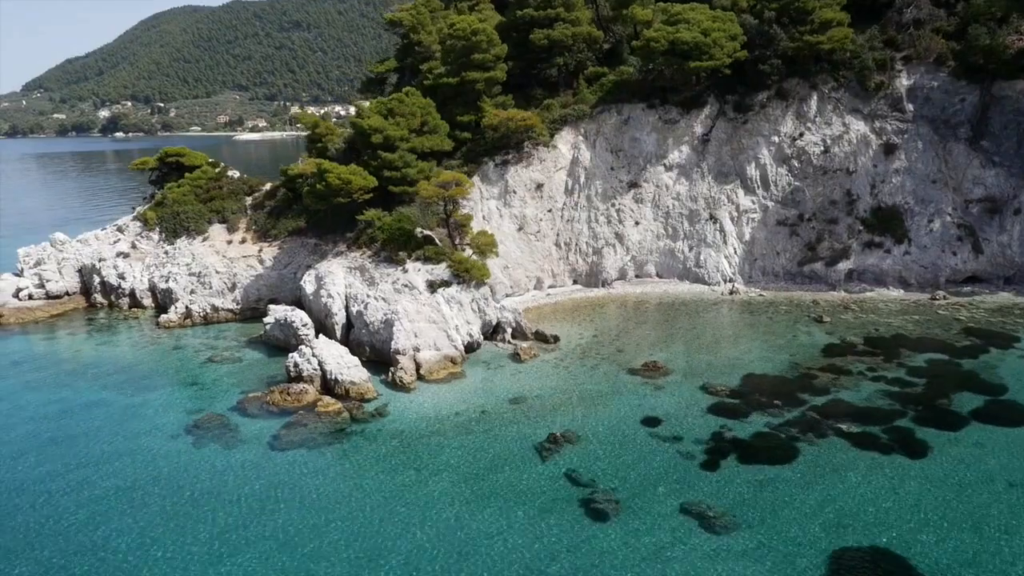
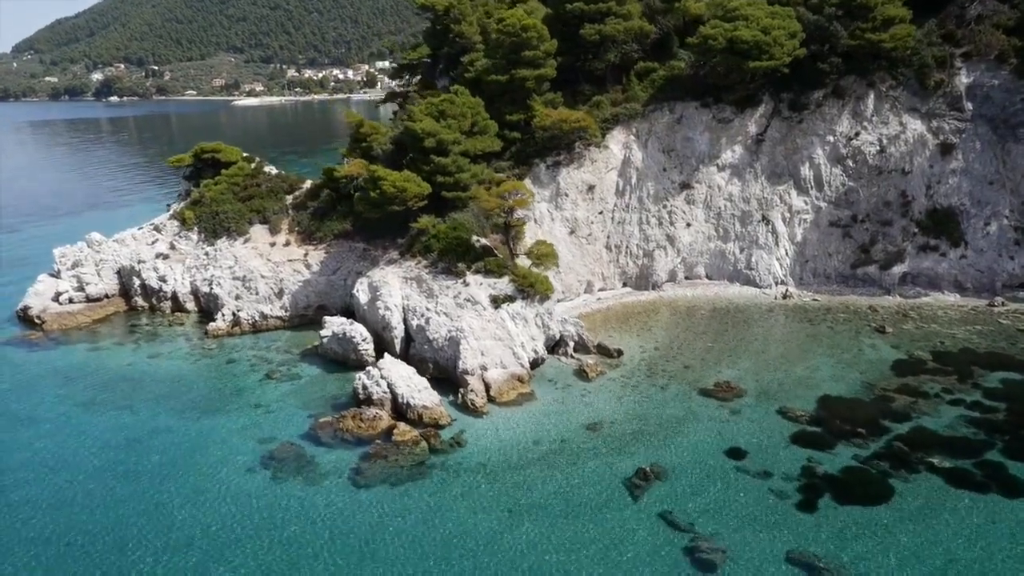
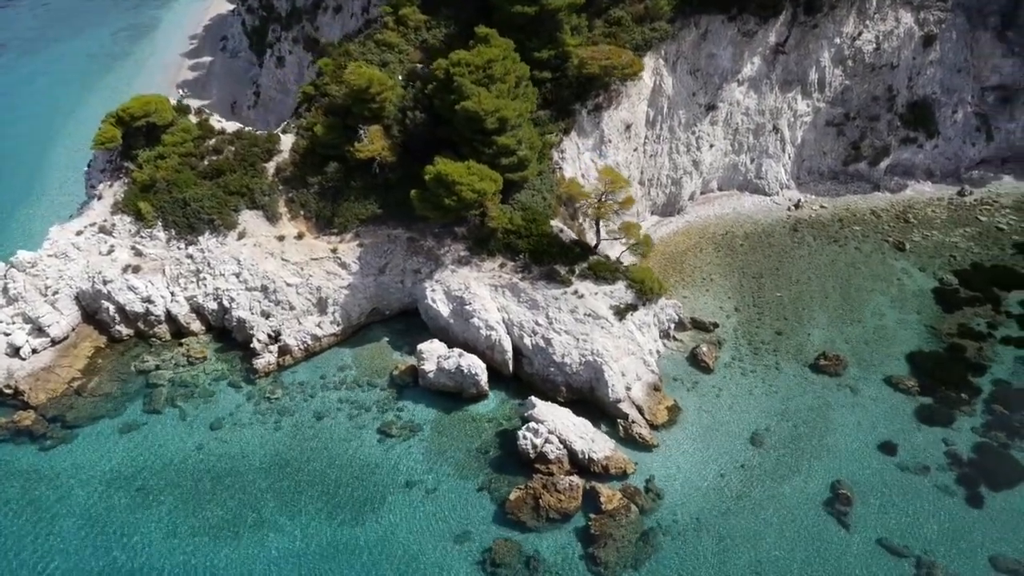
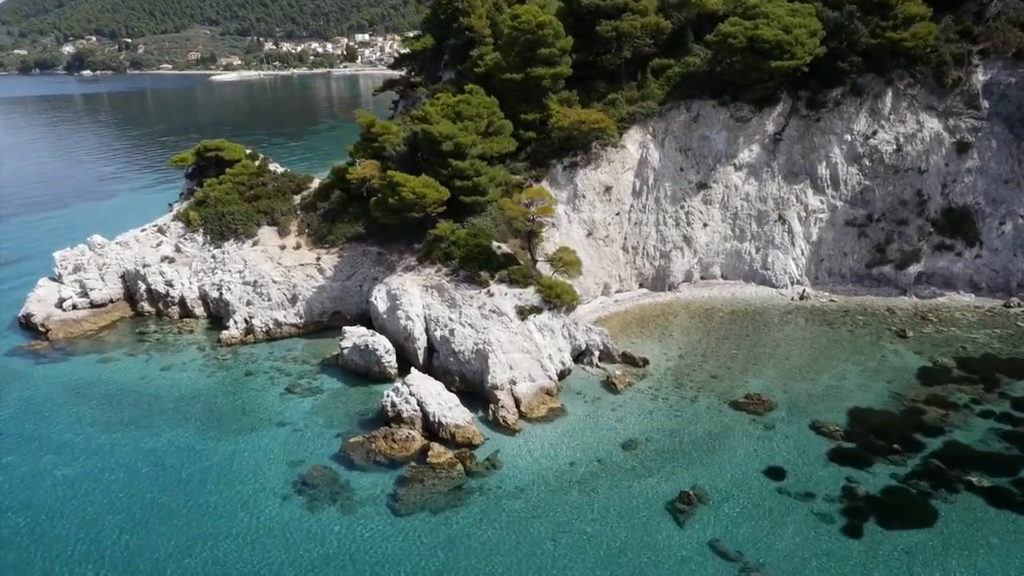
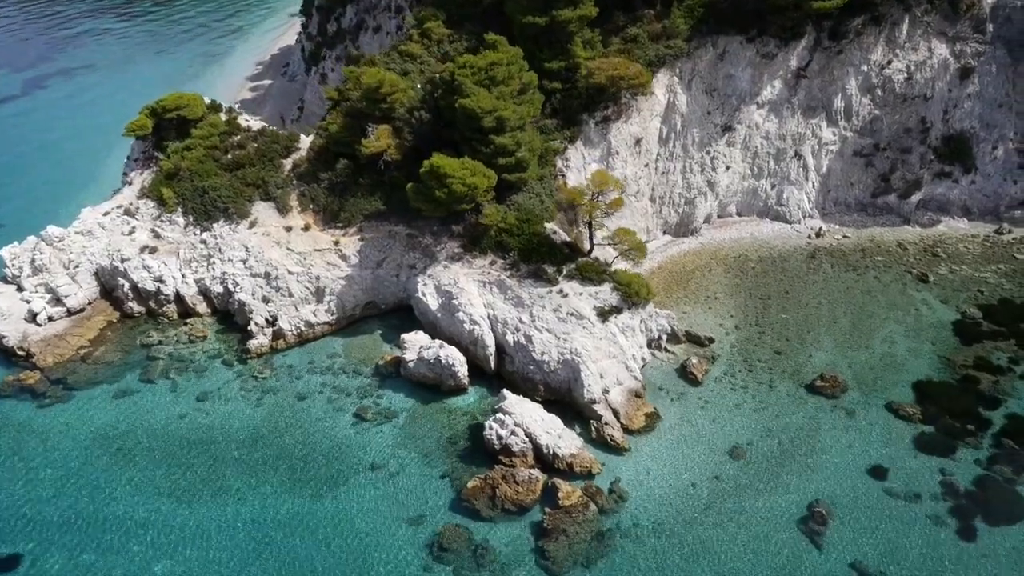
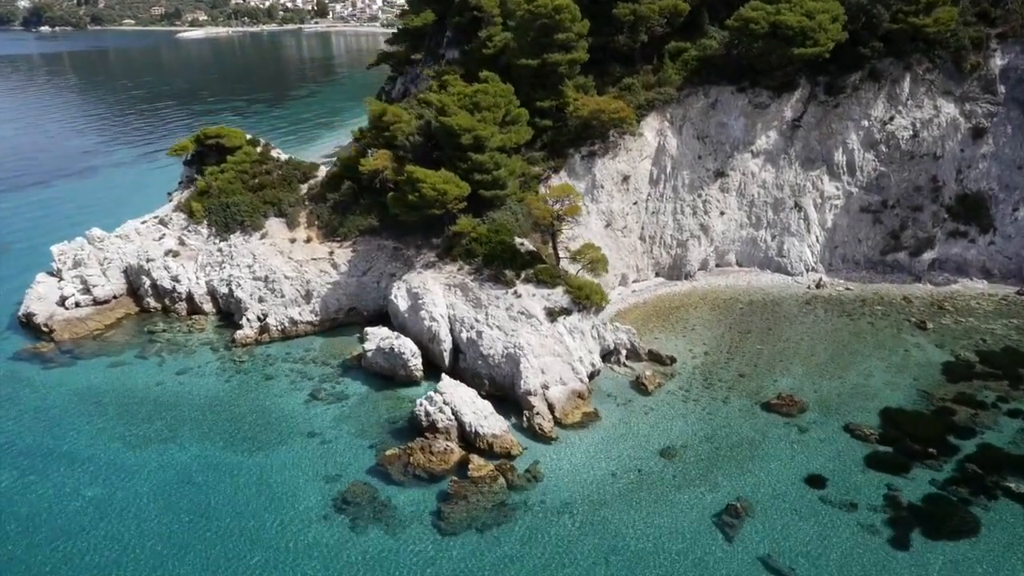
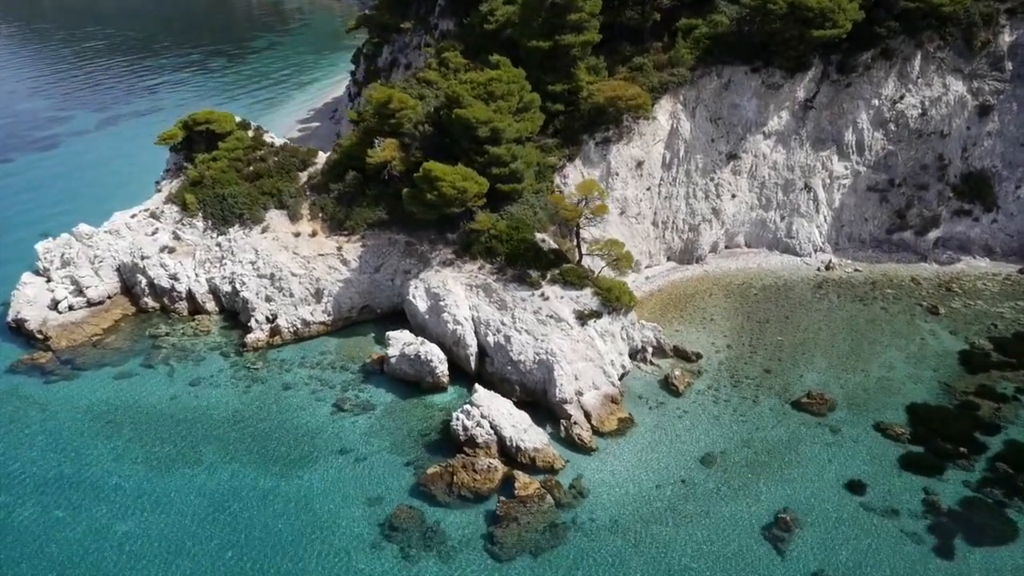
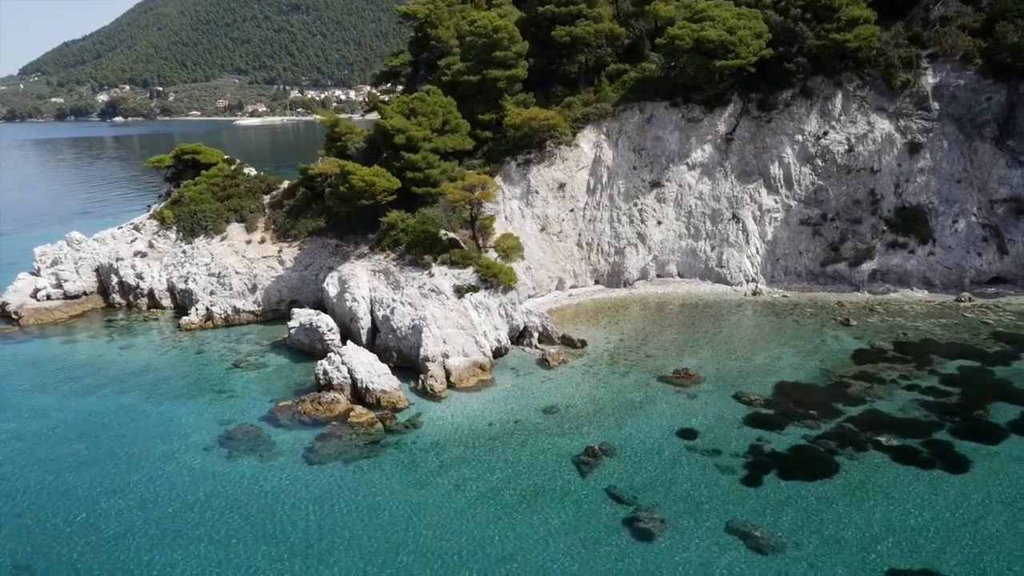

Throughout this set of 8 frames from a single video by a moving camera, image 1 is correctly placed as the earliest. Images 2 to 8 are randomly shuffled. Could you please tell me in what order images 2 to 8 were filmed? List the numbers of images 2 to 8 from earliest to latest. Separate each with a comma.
8, 2, 4, 6, 7, 5, 3
